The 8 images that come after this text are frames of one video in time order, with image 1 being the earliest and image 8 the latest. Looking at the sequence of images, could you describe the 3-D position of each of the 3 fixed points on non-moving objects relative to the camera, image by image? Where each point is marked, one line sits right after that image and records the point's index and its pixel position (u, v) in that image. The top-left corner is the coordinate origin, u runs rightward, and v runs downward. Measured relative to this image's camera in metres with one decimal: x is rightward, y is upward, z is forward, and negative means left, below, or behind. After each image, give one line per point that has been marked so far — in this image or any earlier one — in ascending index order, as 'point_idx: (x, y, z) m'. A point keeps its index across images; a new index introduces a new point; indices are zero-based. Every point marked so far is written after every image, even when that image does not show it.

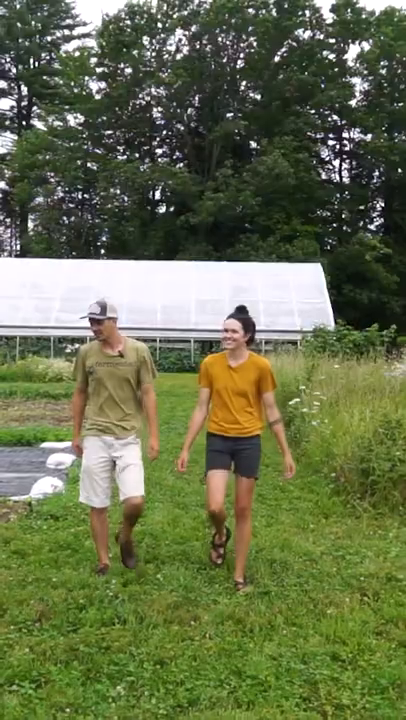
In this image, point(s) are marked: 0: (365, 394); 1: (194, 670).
0: (+1.8, -0.4, +10.3) m
1: (0.0, -1.3, +3.9) m
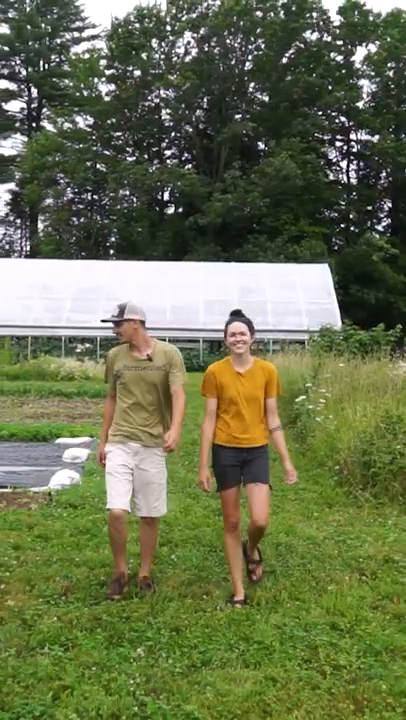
0: (+1.9, -0.4, +10.7) m
1: (0.0, -1.3, +4.3) m
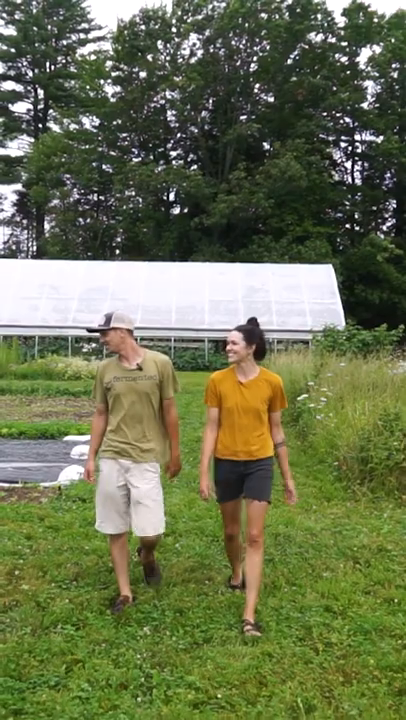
0: (+2.0, -0.4, +11.0) m
1: (0.0, -1.3, +4.6) m
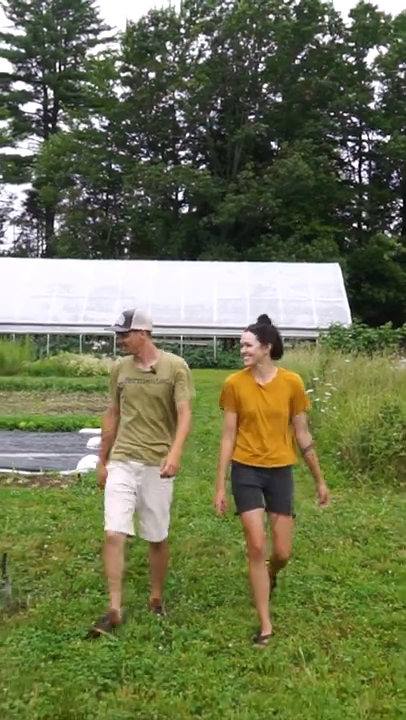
0: (+2.1, -0.3, +11.5) m
1: (+0.1, -1.3, +5.1) m
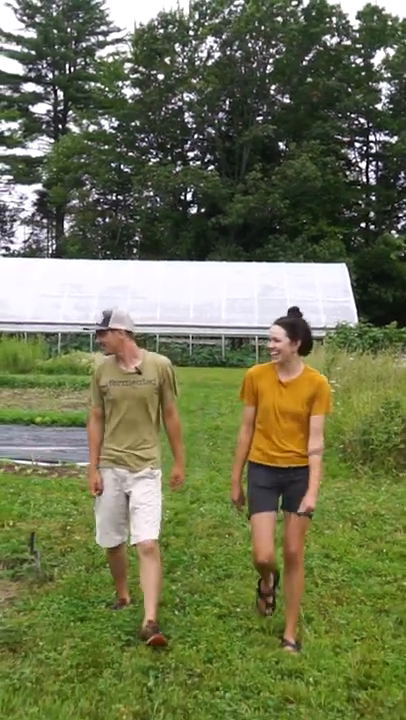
0: (+2.2, -0.3, +12.0) m
1: (+0.2, -1.2, +5.6) m
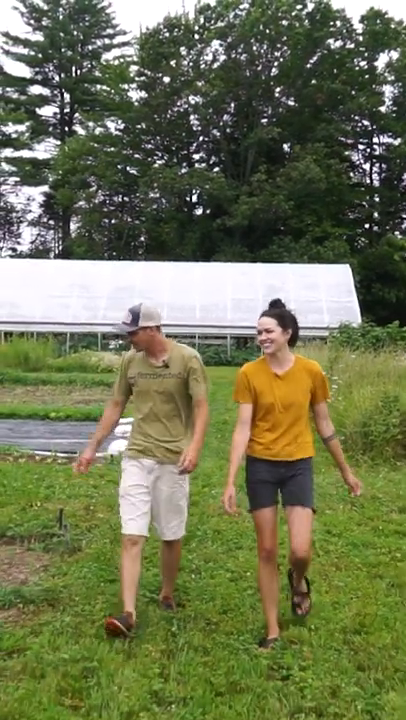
0: (+2.4, -0.2, +12.6) m
1: (+0.2, -1.2, +6.2) m
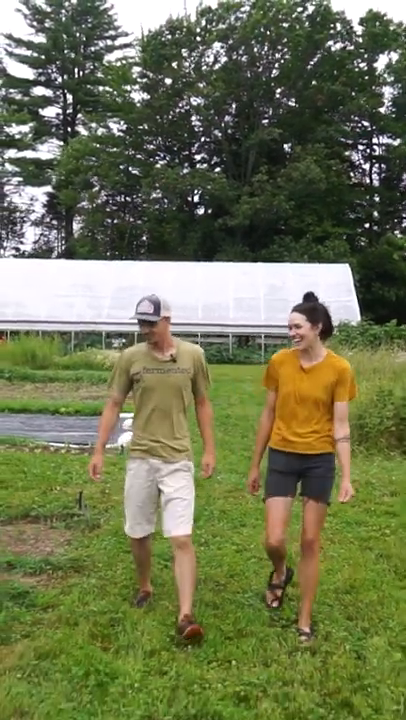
0: (+2.4, -0.2, +13.1) m
1: (+0.3, -1.1, +6.8) m
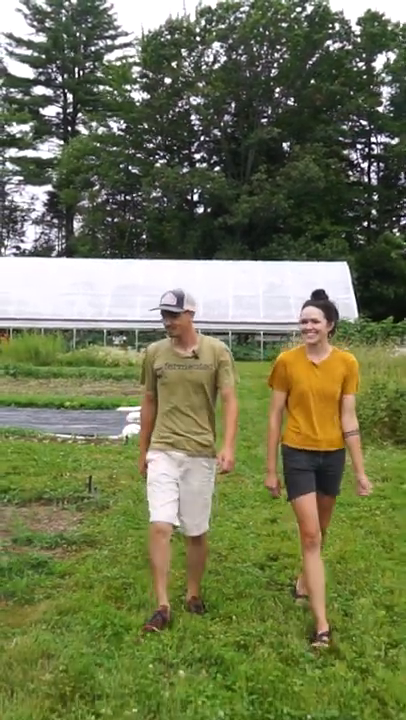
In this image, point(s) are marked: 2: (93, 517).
0: (+2.4, -0.1, +13.6) m
1: (+0.3, -1.1, +7.2) m
2: (-0.8, -1.1, +6.5) m
